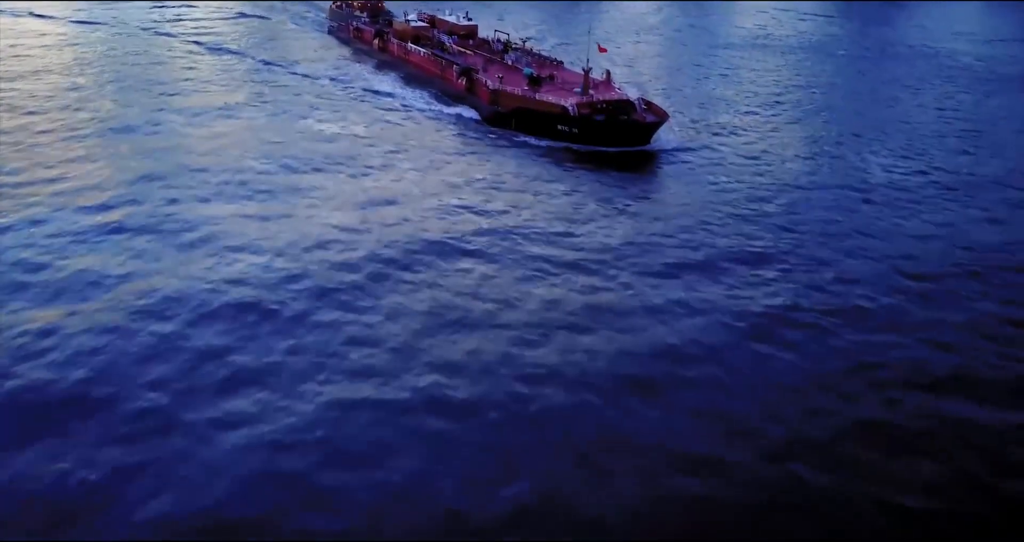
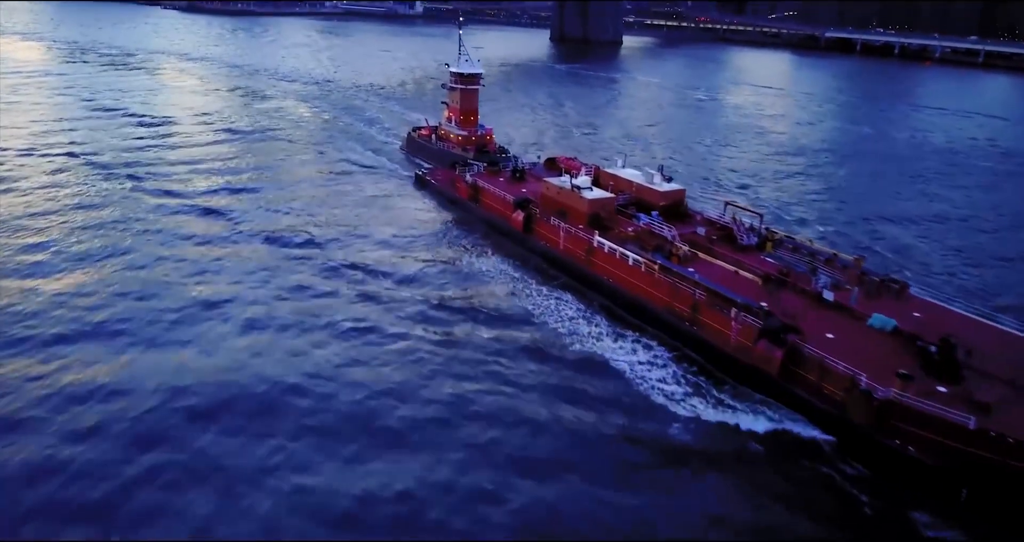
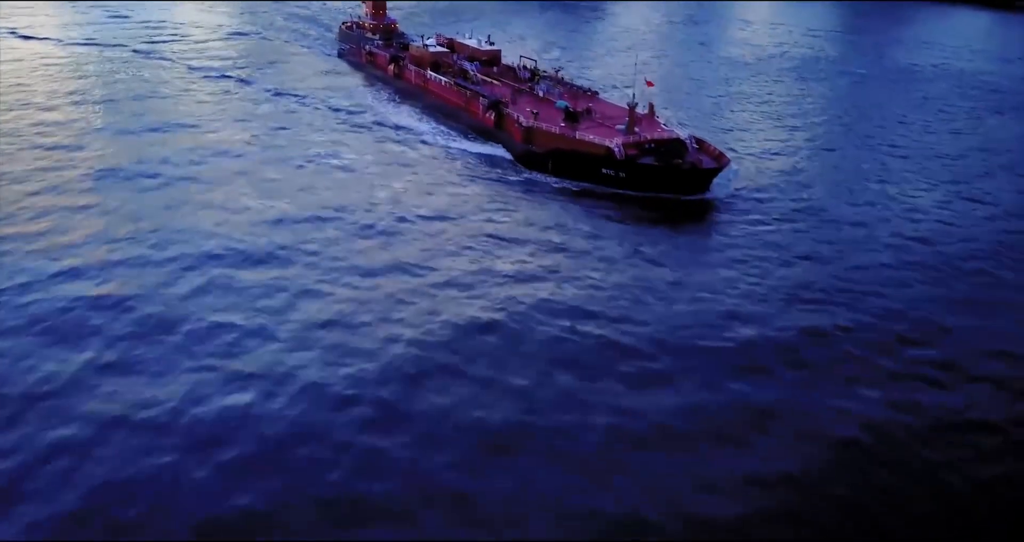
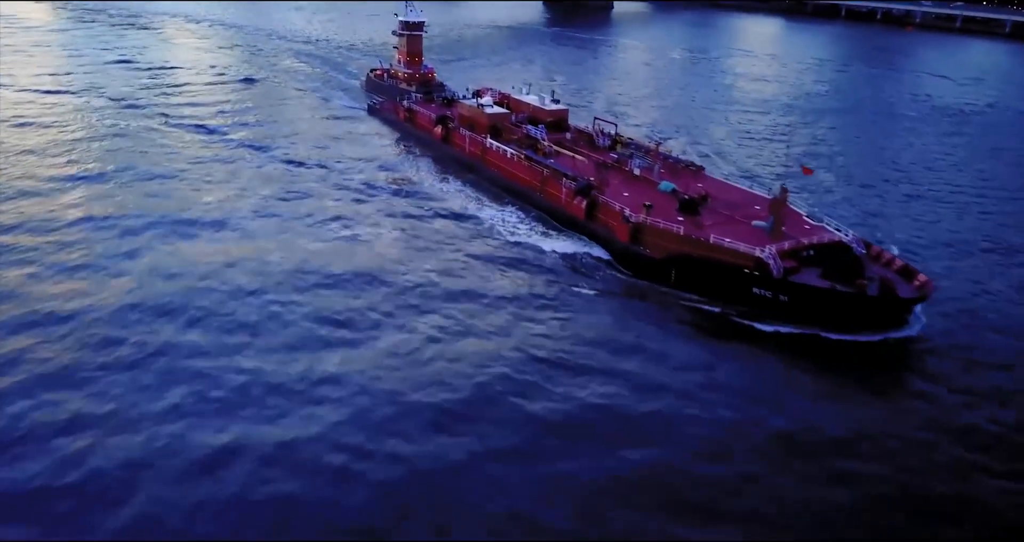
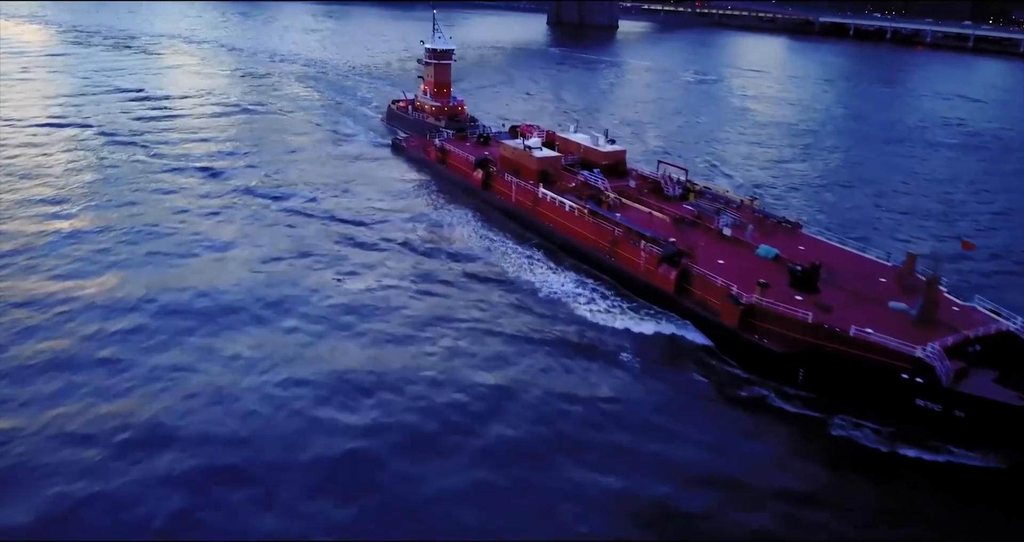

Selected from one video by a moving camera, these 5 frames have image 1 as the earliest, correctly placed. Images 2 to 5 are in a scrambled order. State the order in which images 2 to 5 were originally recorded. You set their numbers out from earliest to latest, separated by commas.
3, 4, 5, 2
